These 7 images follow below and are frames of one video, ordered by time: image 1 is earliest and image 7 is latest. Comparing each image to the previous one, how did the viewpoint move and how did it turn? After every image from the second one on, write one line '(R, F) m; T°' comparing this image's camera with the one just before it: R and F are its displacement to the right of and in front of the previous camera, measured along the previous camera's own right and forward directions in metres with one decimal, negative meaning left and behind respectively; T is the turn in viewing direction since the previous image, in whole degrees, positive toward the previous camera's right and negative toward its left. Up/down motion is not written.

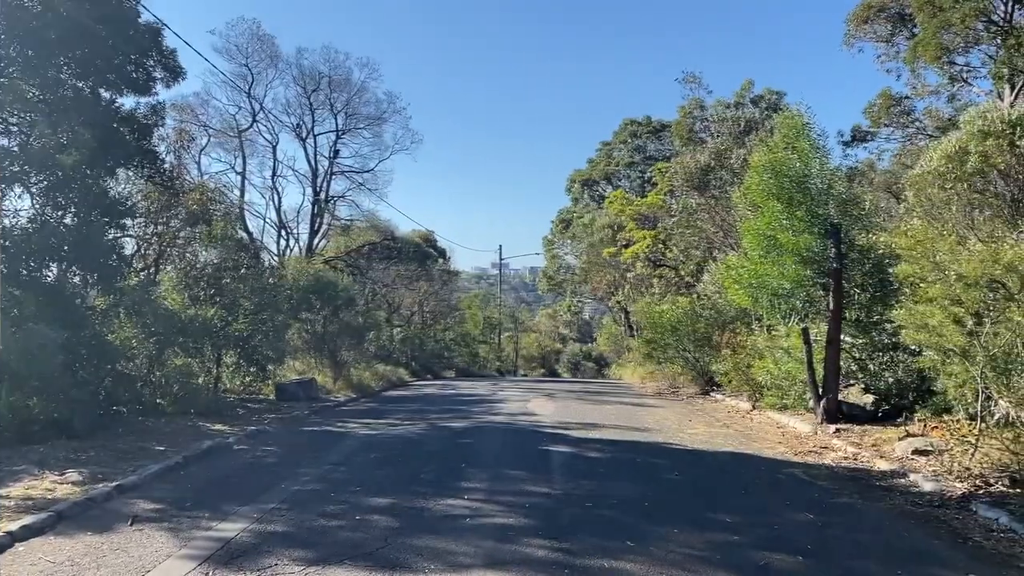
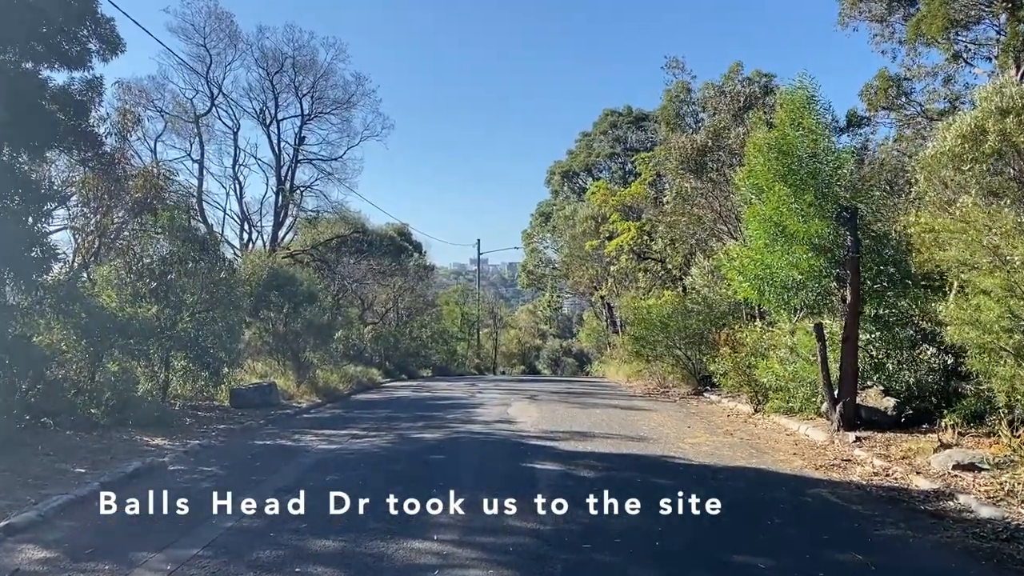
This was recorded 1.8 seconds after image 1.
(0.0, +1.5) m; +1°
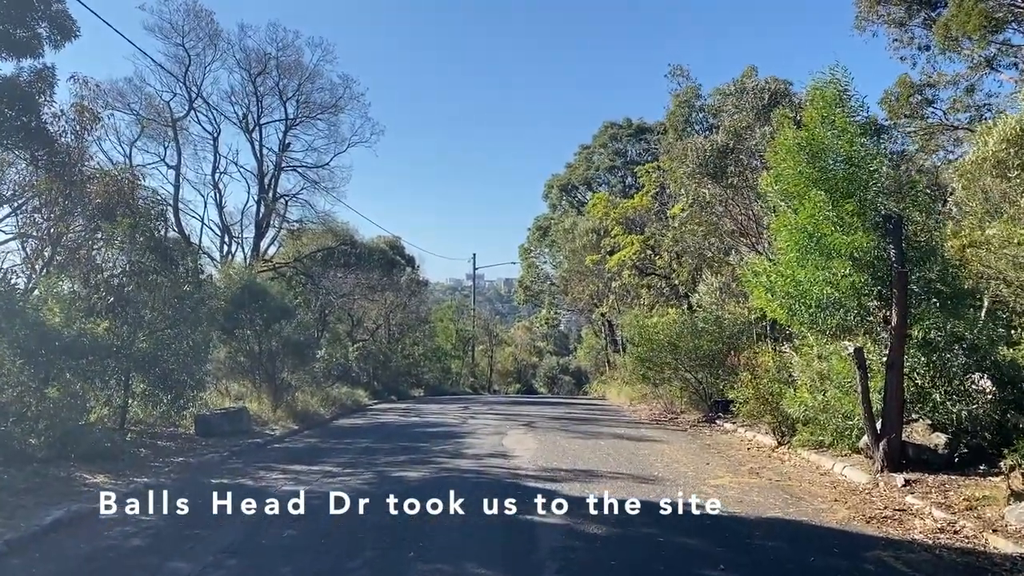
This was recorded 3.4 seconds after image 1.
(0.0, +1.4) m; 0°
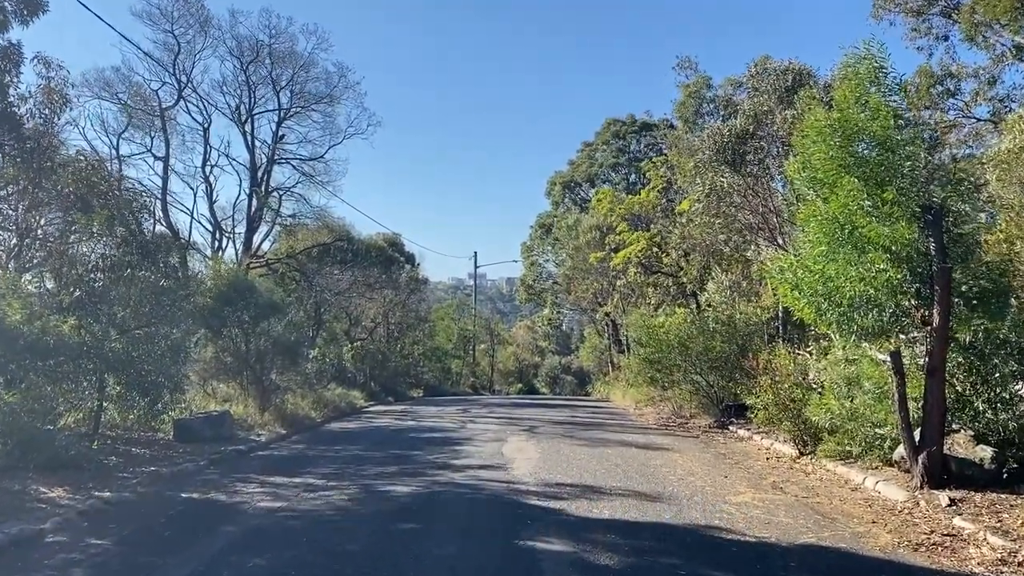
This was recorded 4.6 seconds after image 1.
(0.0, +0.9) m; 0°
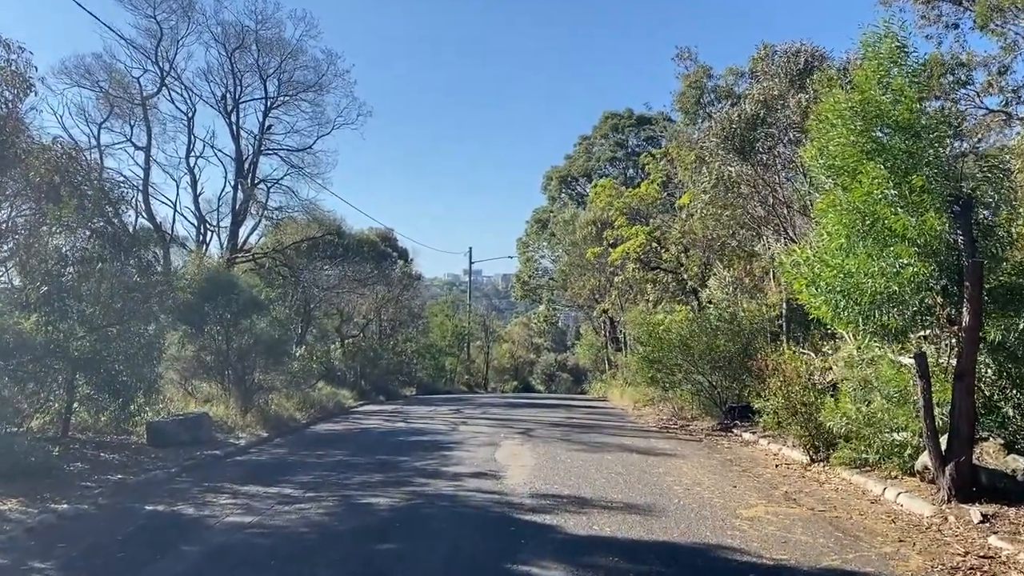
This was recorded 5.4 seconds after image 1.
(0.0, +0.7) m; 0°
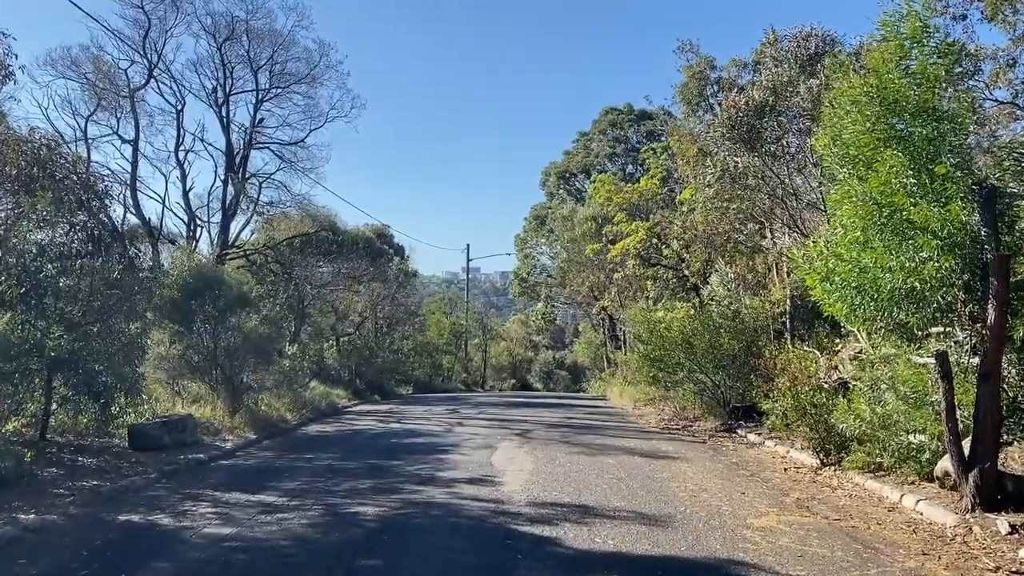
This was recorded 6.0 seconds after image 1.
(0.0, +0.5) m; 0°
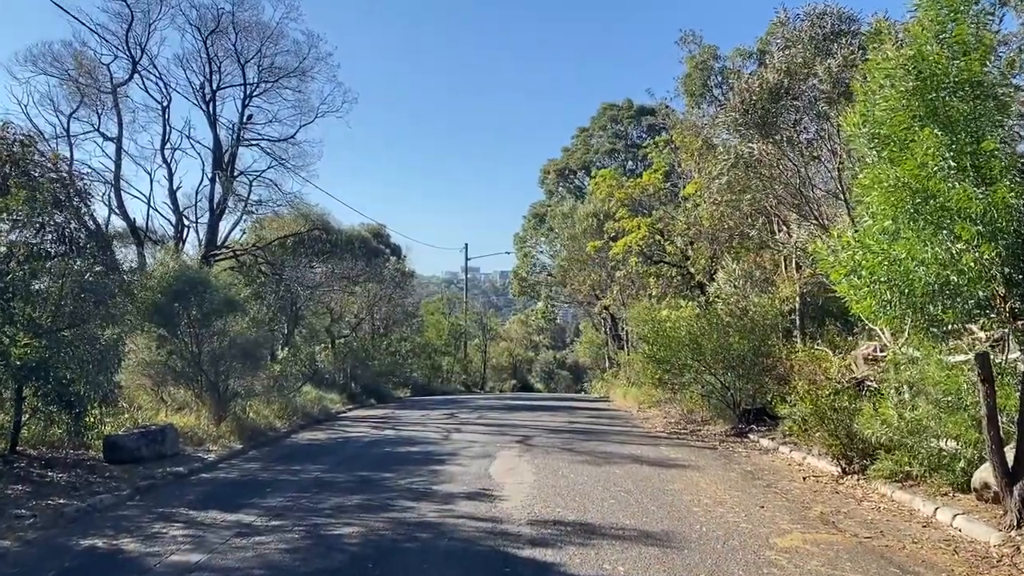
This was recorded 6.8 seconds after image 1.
(0.0, +0.7) m; 0°
